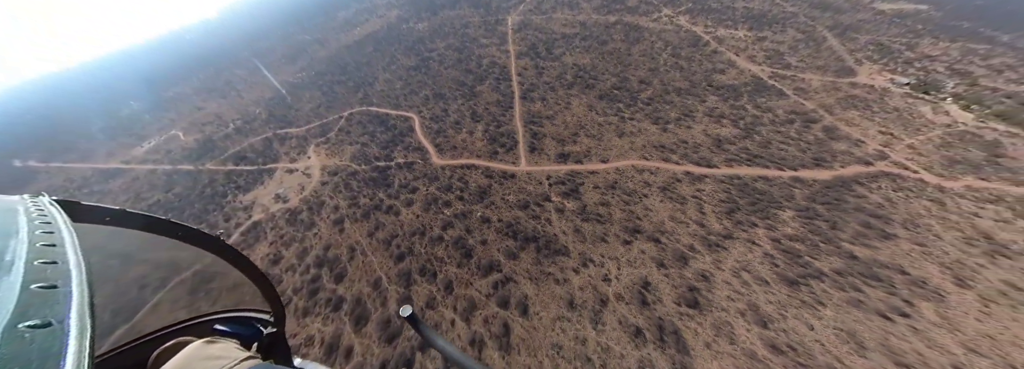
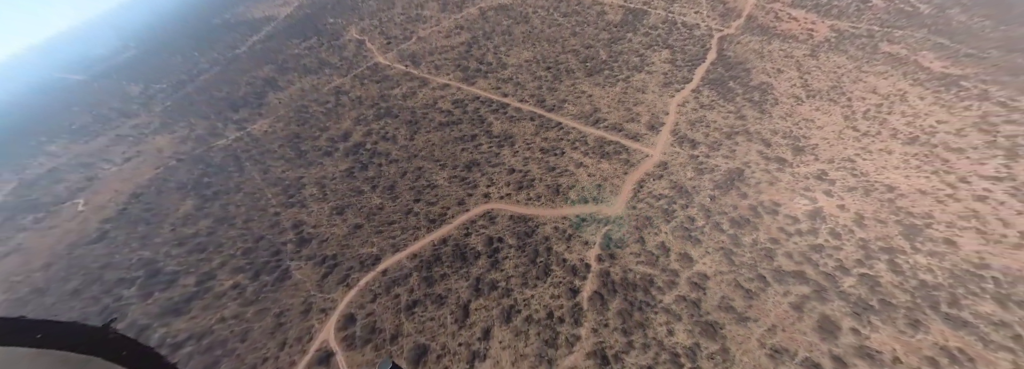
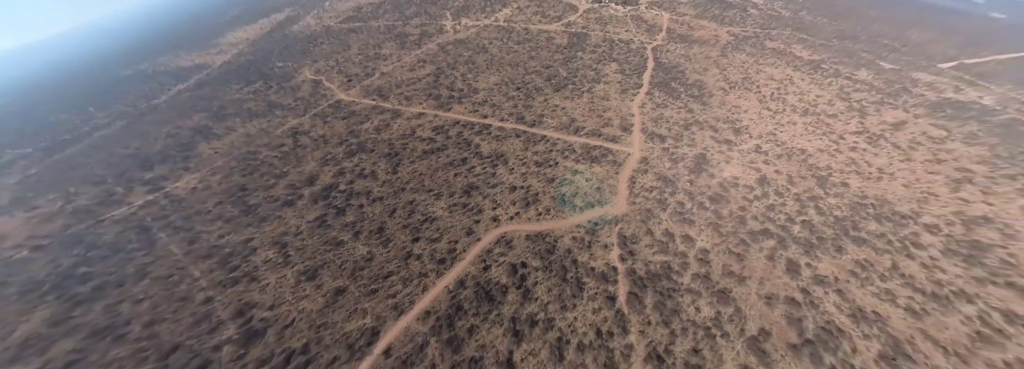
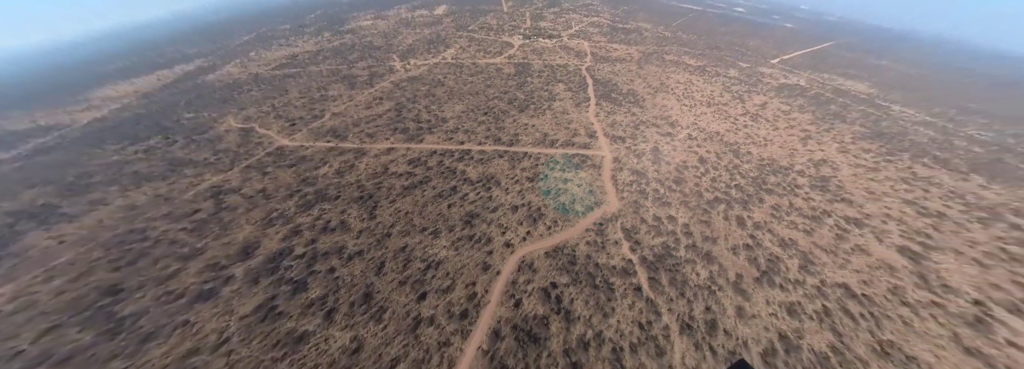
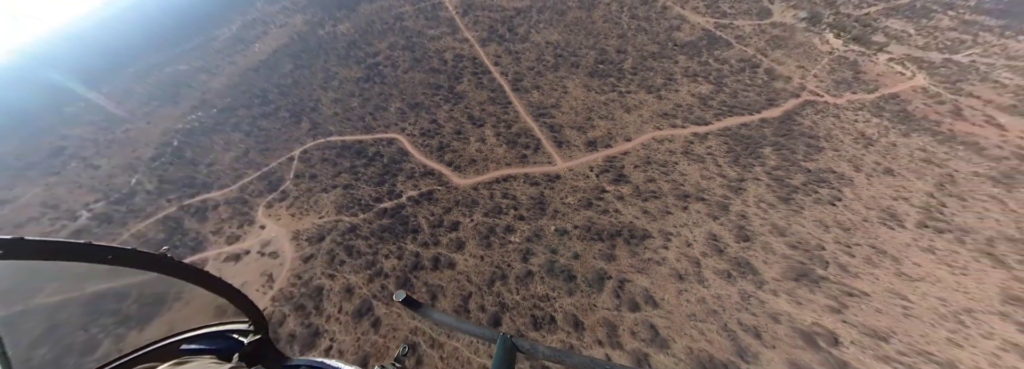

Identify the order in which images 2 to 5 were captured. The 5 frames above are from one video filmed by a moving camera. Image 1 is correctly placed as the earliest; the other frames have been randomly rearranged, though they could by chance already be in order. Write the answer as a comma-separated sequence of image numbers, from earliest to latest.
5, 2, 3, 4
